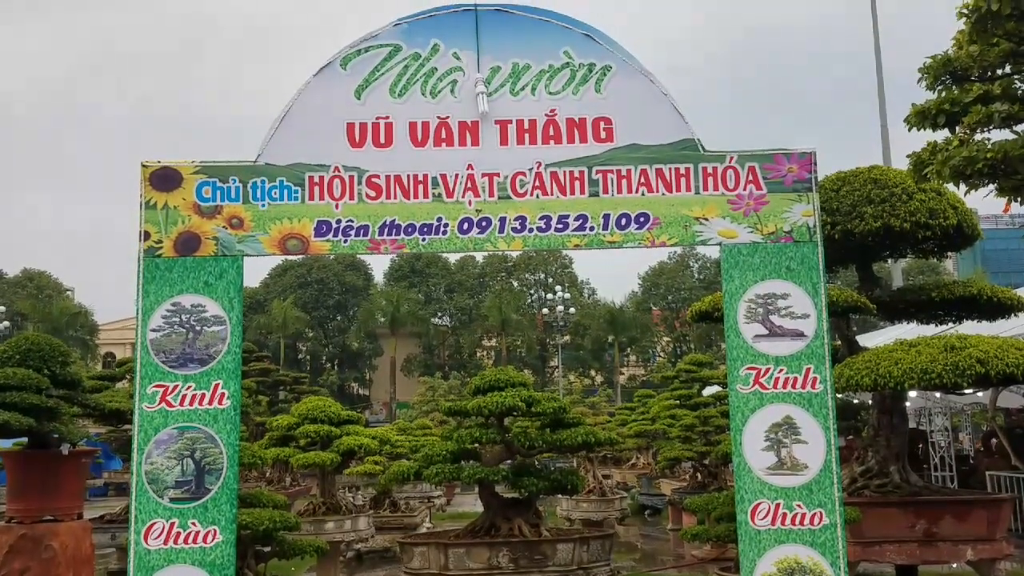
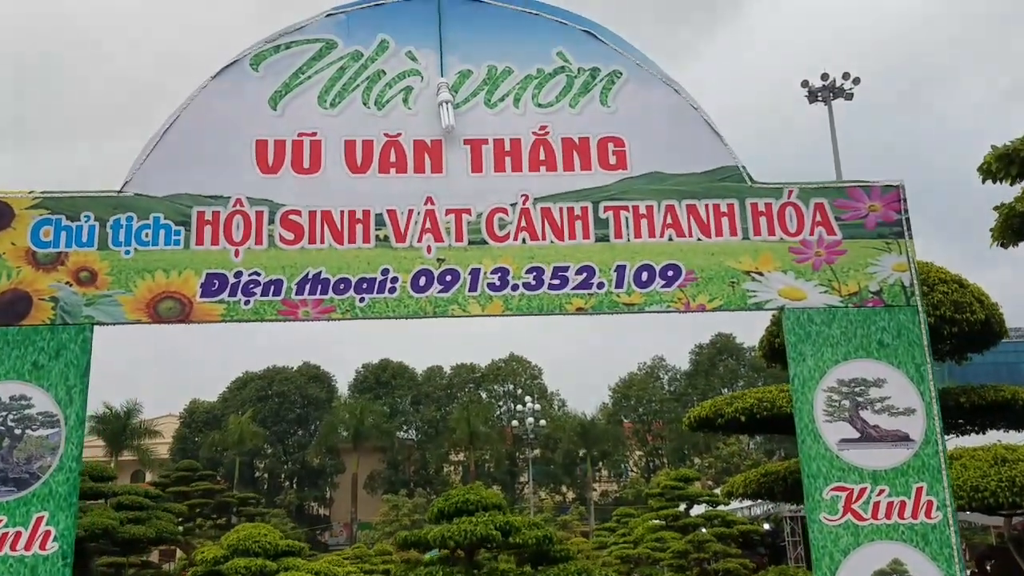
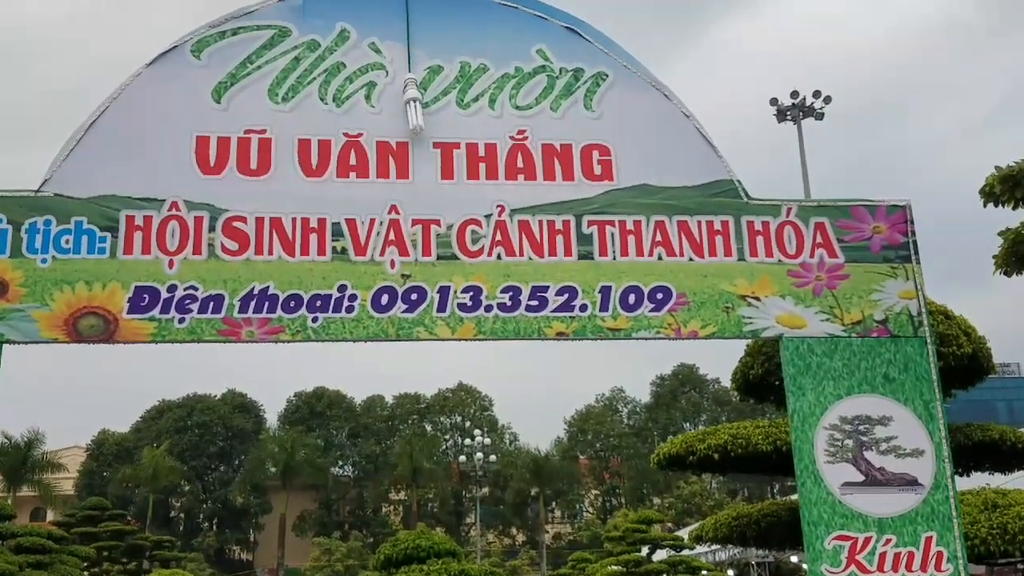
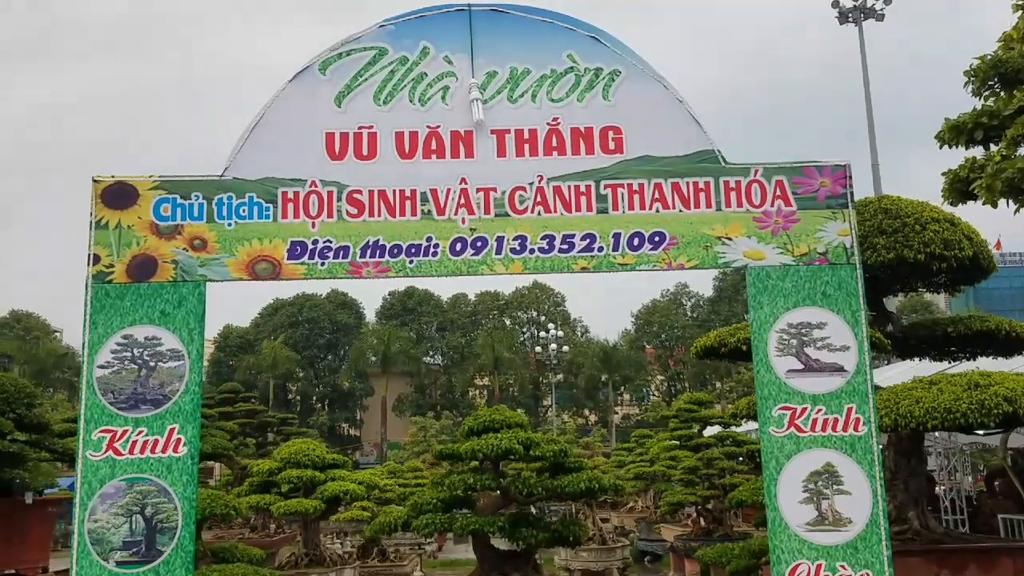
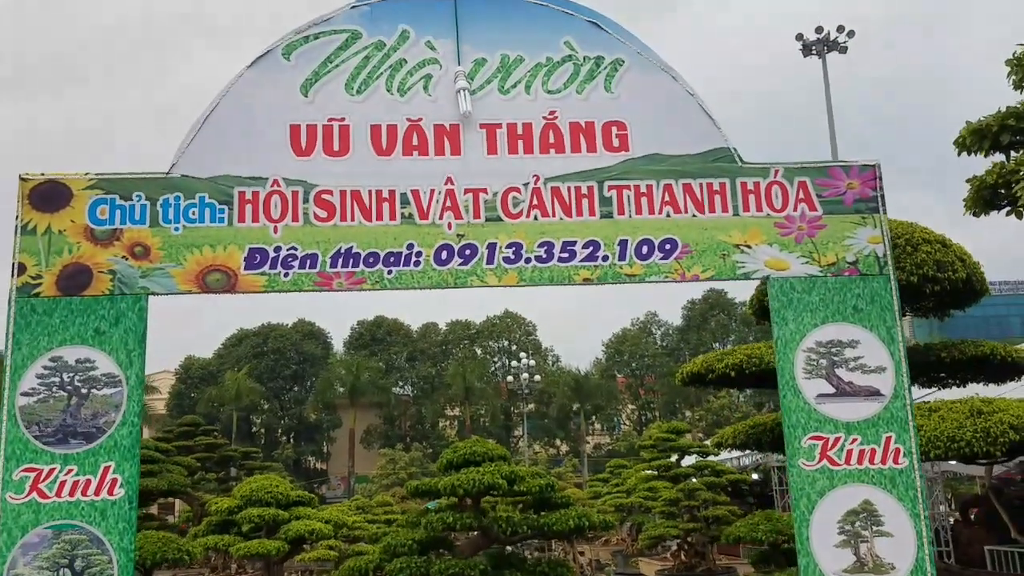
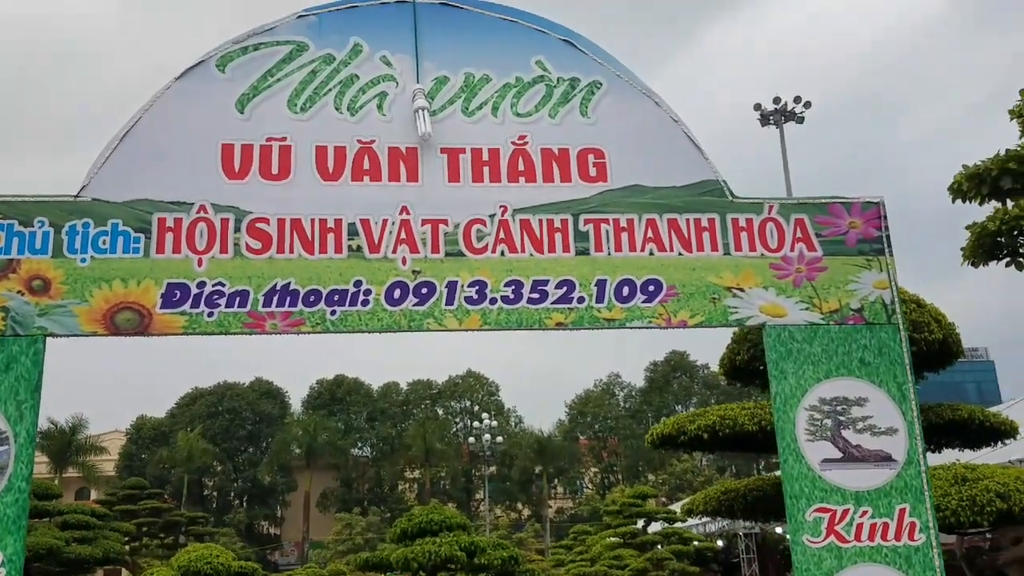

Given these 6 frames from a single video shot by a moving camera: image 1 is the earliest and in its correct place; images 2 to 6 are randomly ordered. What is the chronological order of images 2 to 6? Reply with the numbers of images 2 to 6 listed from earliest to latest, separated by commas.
4, 5, 2, 6, 3
